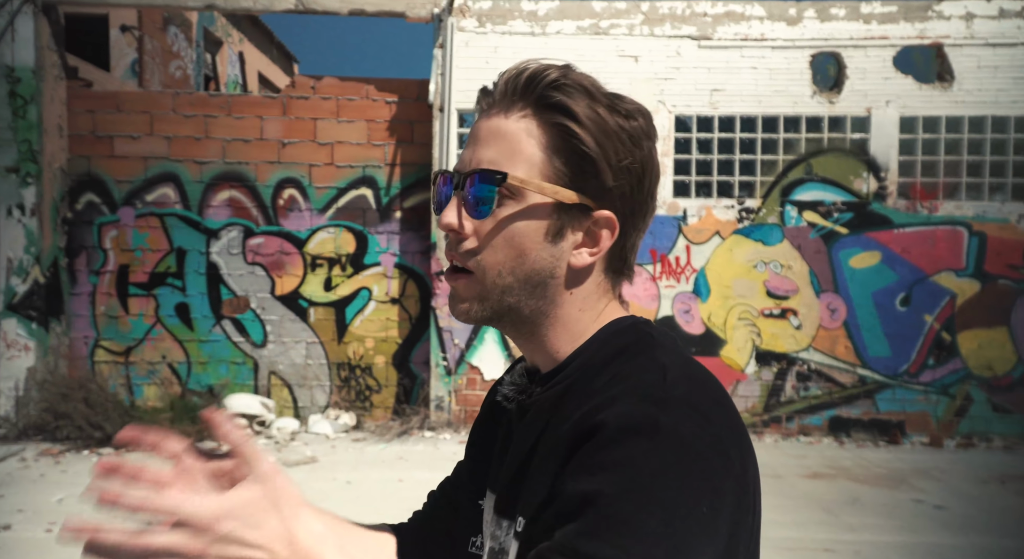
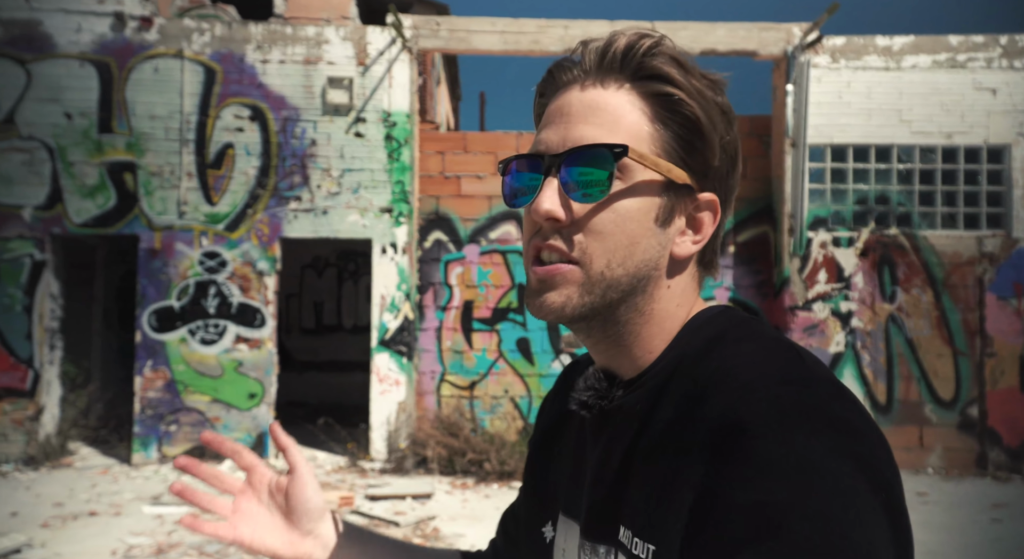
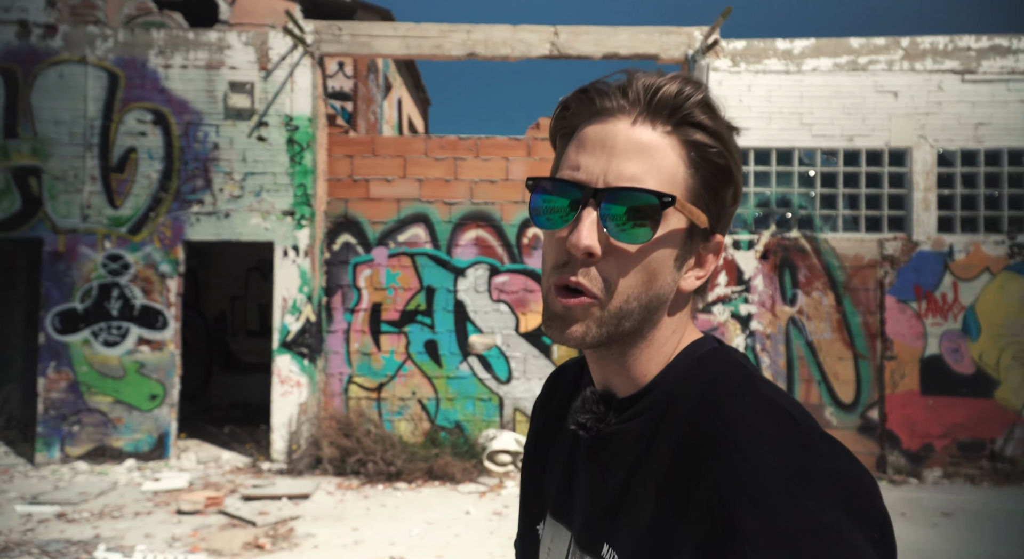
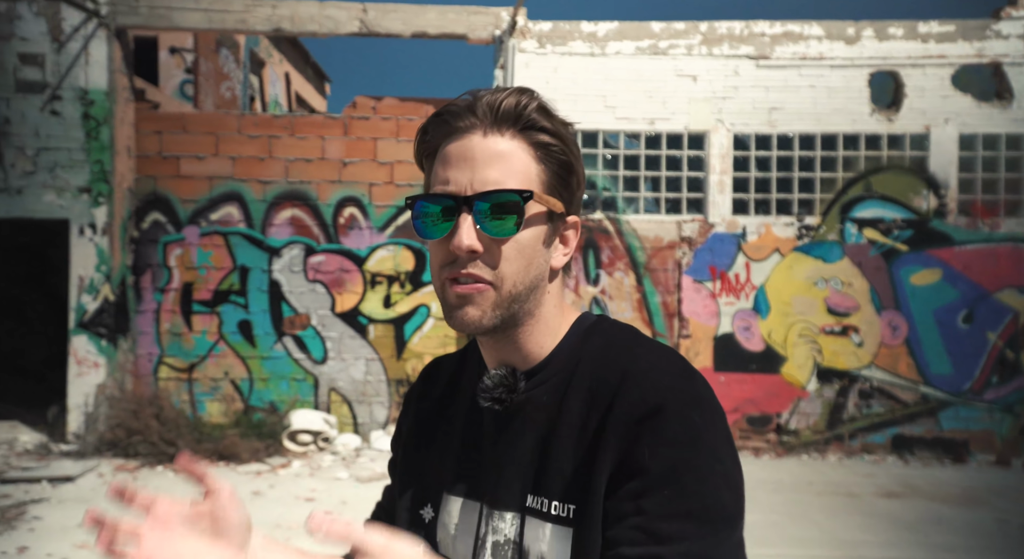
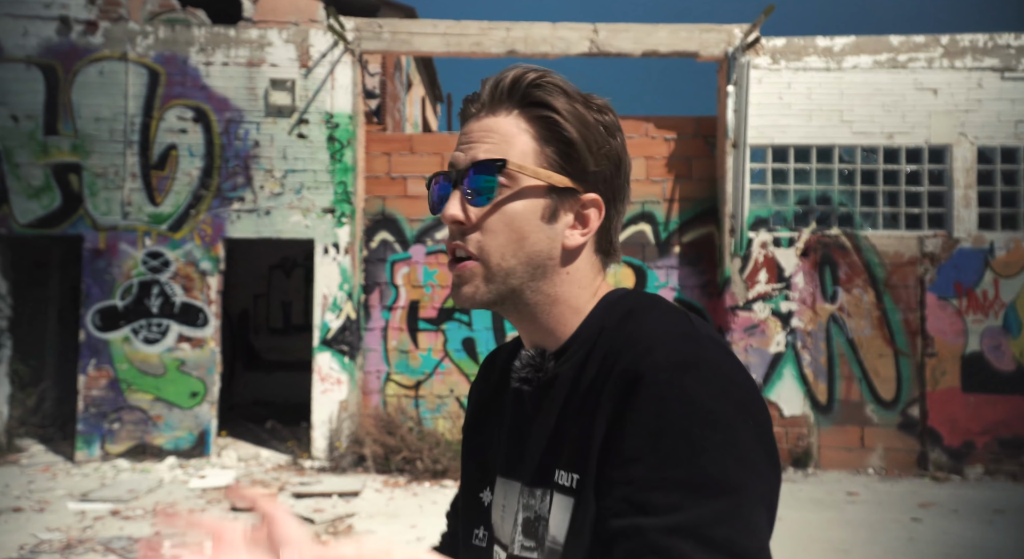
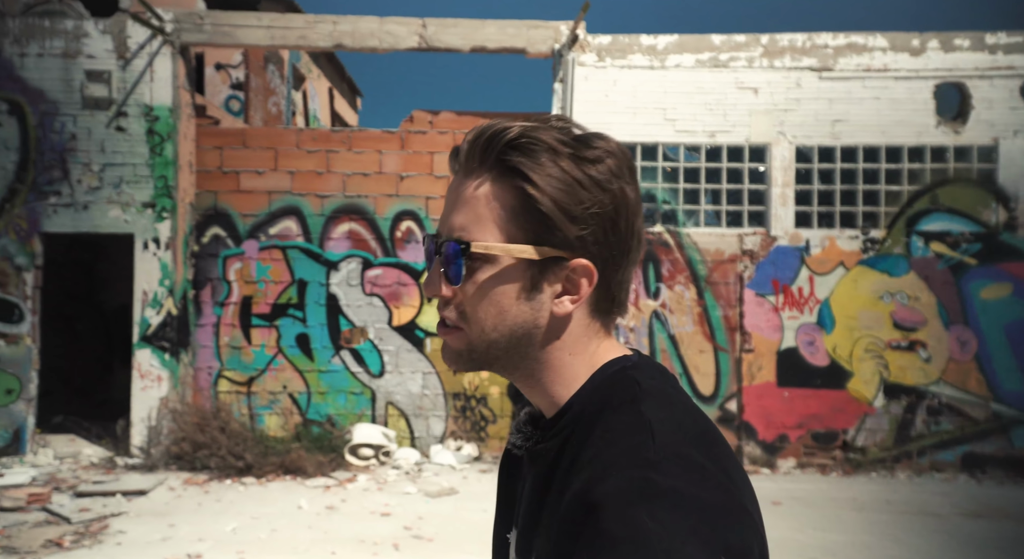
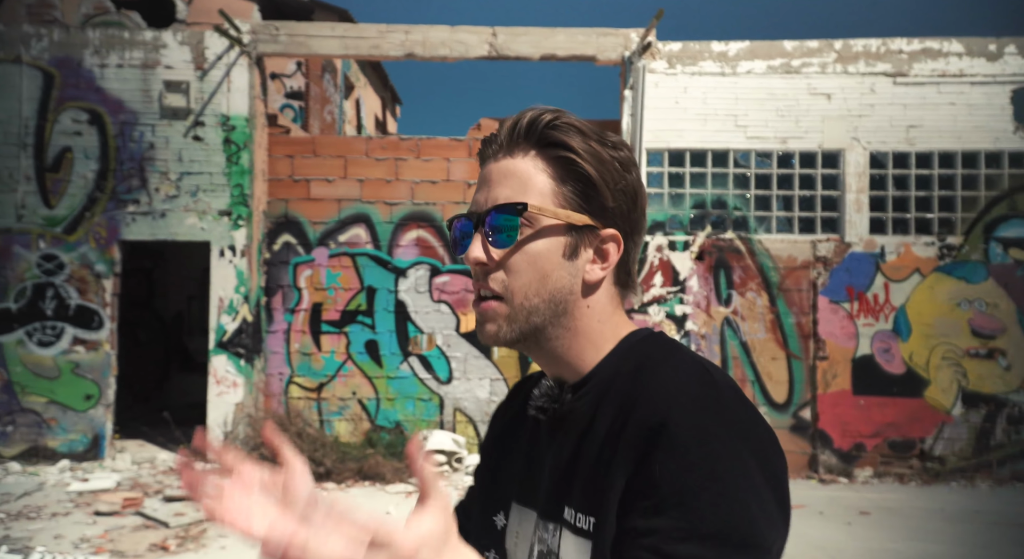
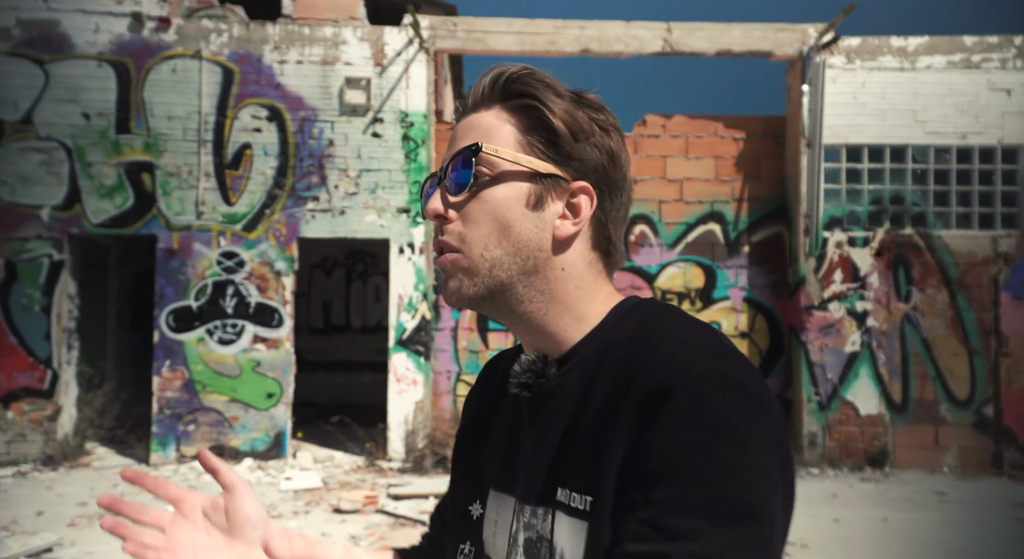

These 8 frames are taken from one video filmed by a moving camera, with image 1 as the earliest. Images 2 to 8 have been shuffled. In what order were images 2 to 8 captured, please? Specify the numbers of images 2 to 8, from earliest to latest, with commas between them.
4, 6, 7, 3, 5, 2, 8
